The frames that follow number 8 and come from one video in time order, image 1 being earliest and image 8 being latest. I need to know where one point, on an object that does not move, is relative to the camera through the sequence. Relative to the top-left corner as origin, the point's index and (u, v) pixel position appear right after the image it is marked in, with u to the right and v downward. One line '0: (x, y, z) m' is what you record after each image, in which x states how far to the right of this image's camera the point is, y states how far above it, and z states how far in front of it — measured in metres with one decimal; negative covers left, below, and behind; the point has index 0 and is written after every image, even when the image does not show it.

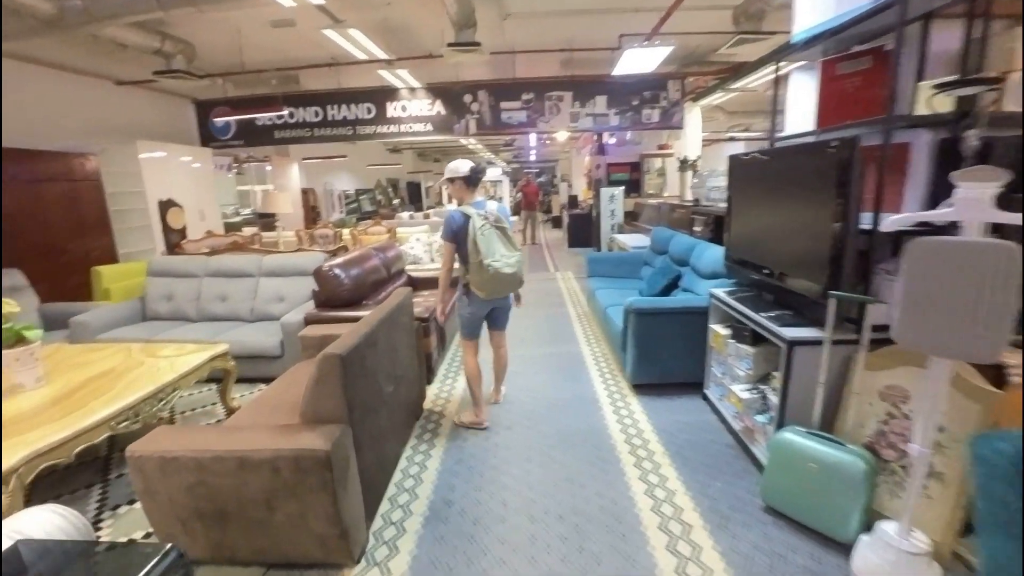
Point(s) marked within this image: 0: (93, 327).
0: (-3.1, -0.3, +3.5) m
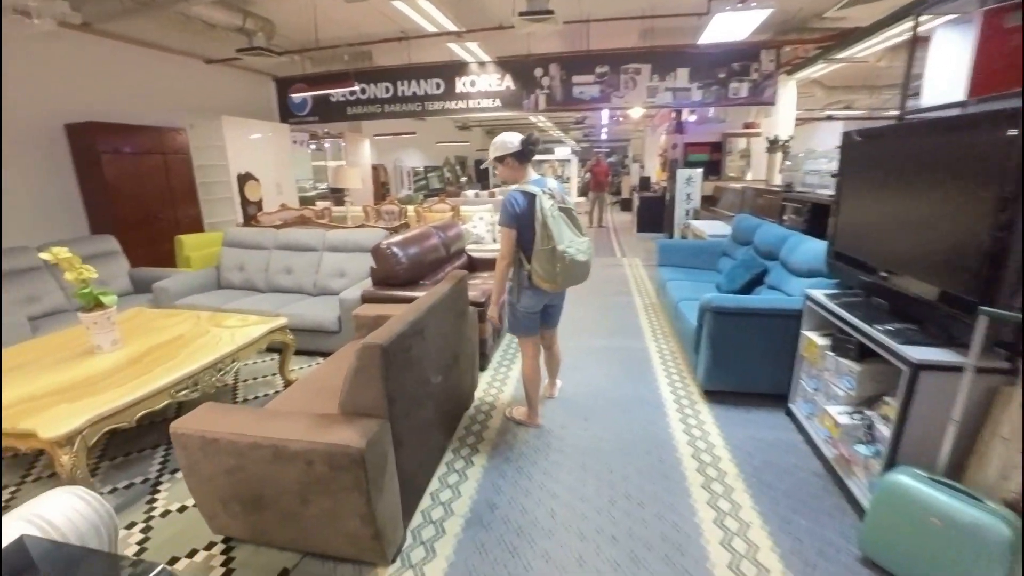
0: (-2.7, 0.0, +3.7) m
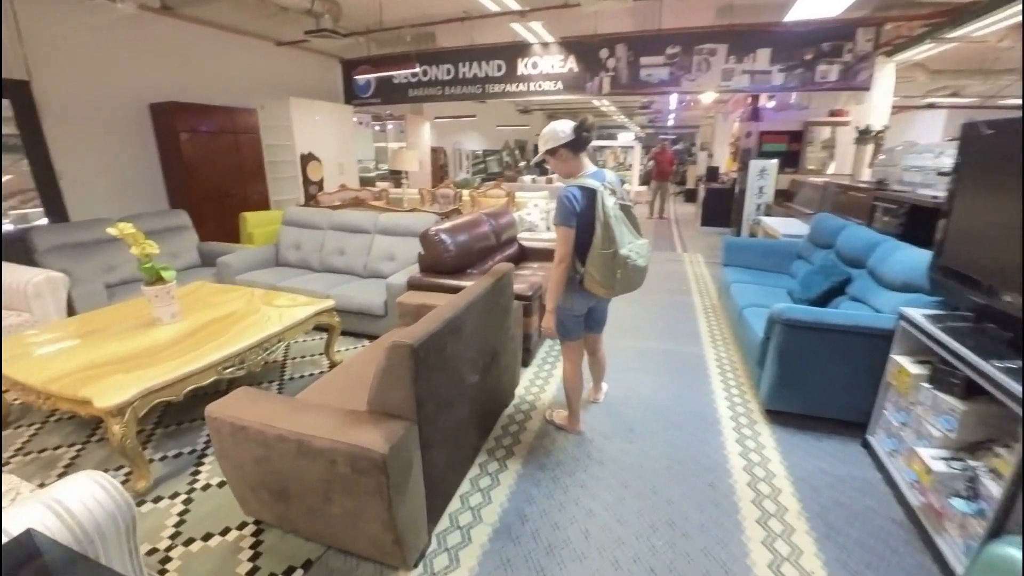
0: (-2.3, +0.2, +3.8) m
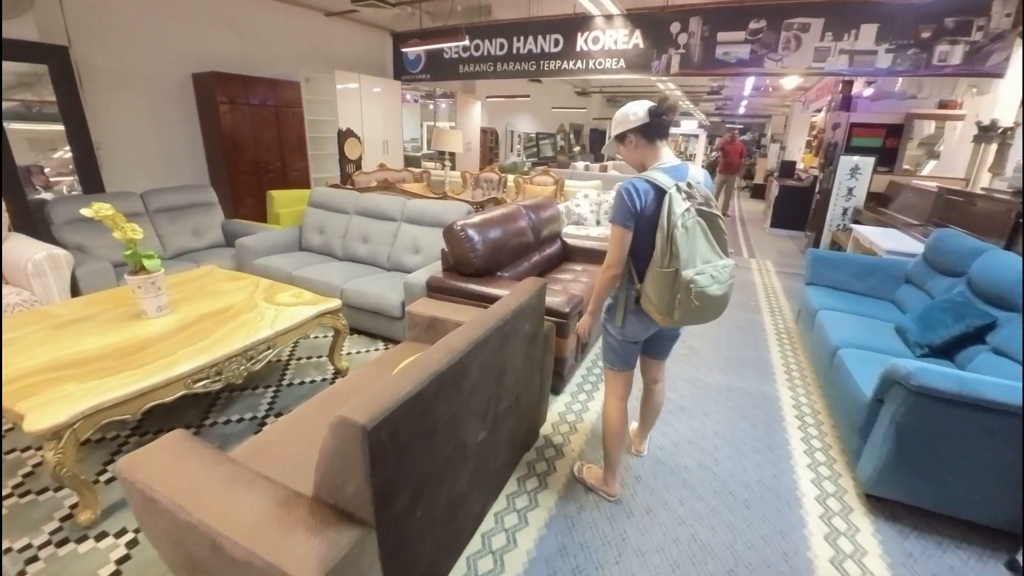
0: (-2.0, +0.3, +3.6) m
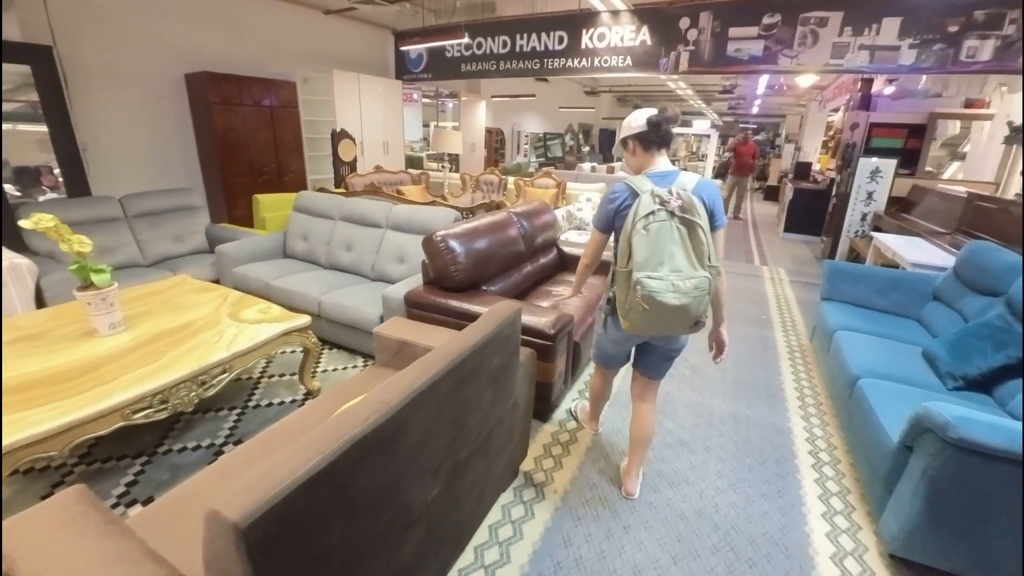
0: (-2.0, +0.2, +3.4) m
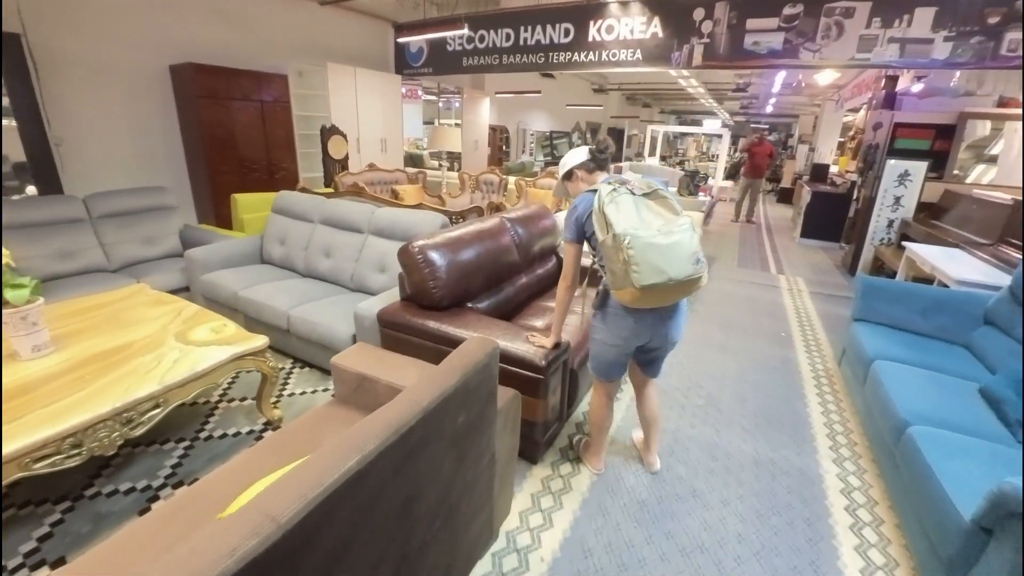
0: (-2.1, +0.2, +3.1) m
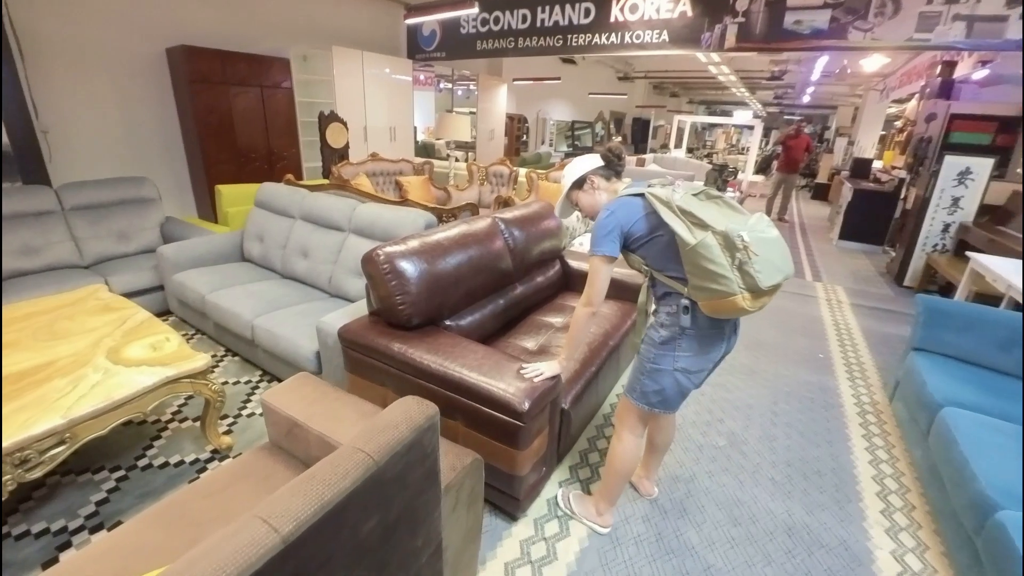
0: (-2.1, +0.2, +2.9) m
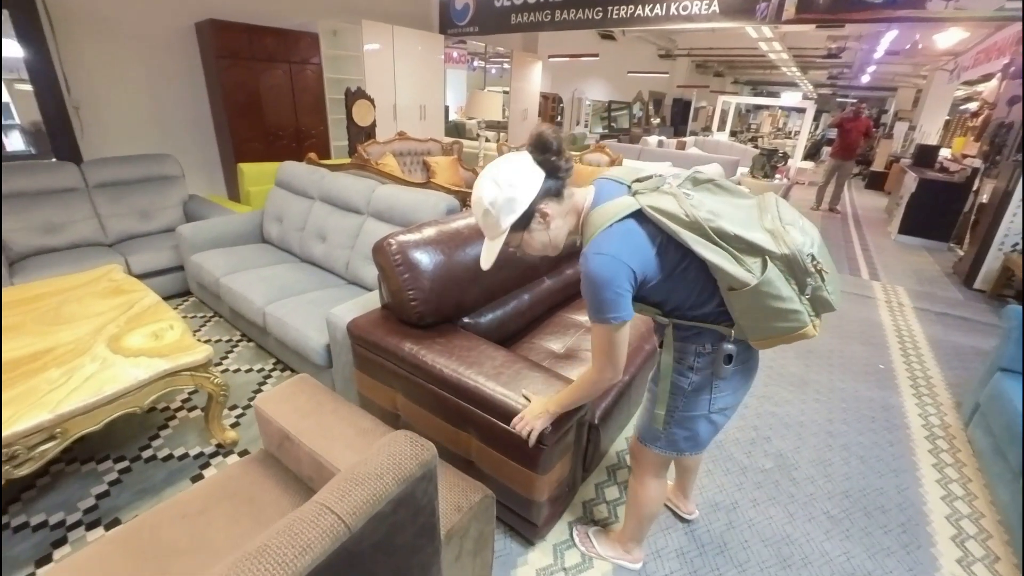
0: (-1.9, +0.3, +2.8) m
